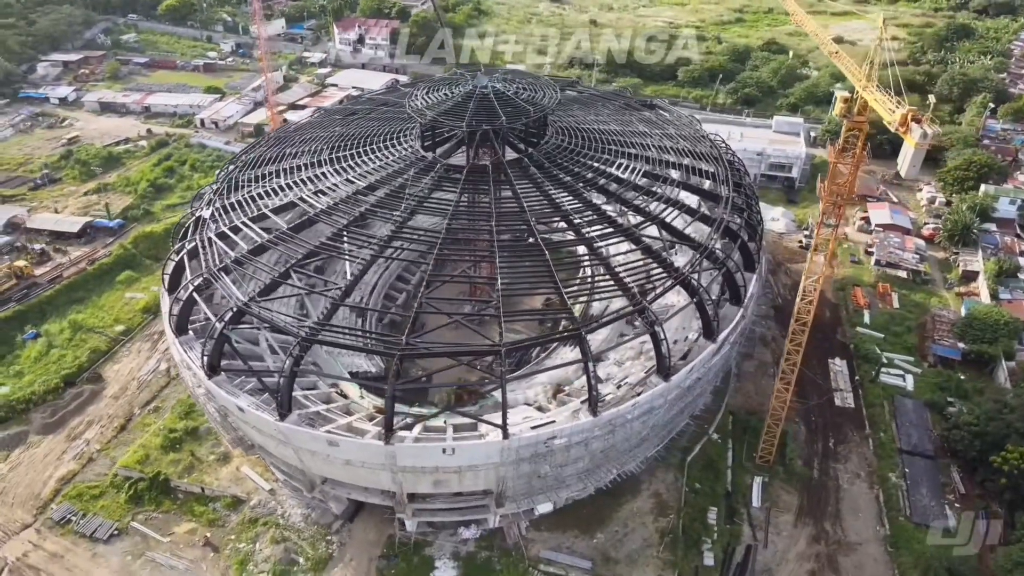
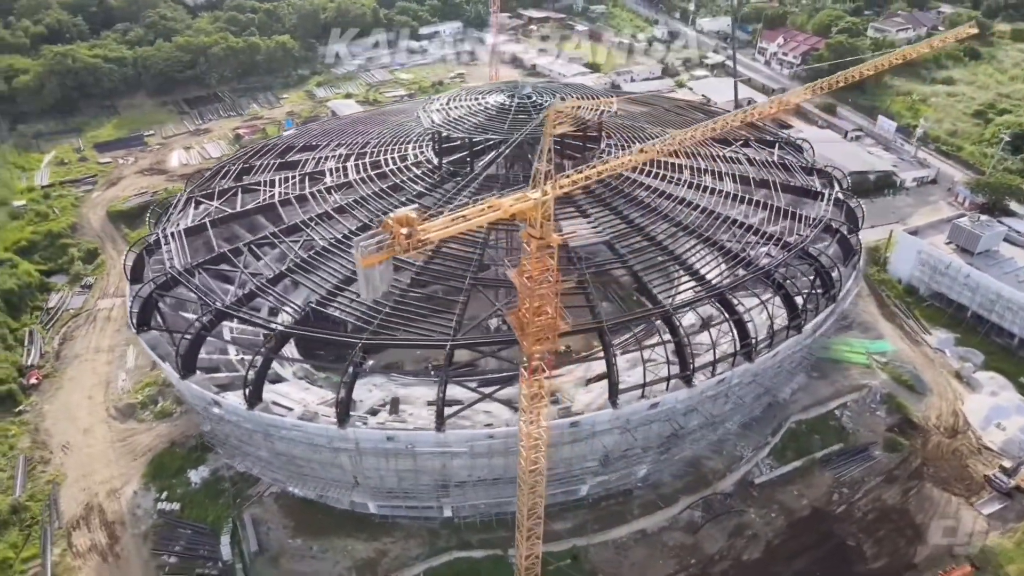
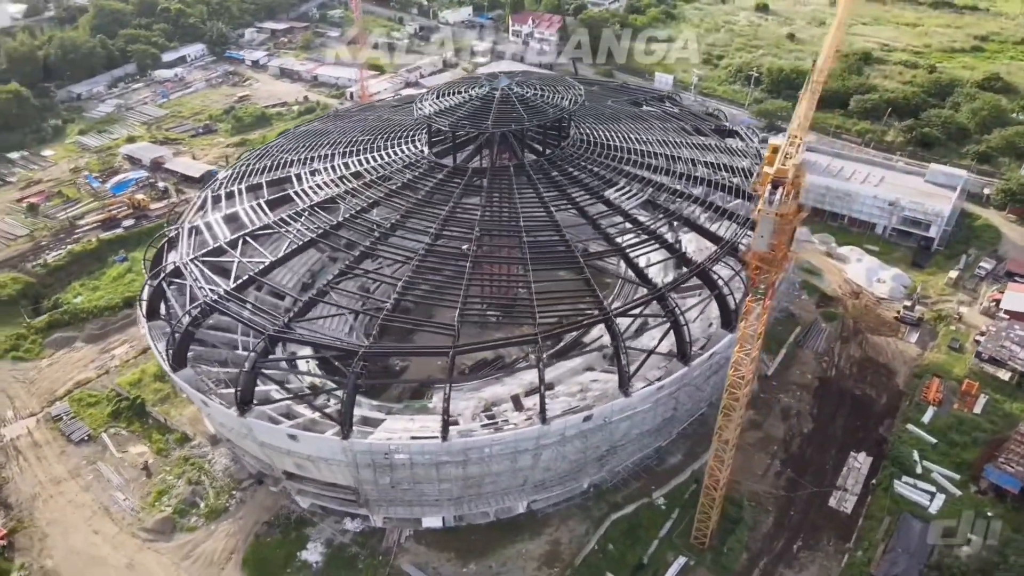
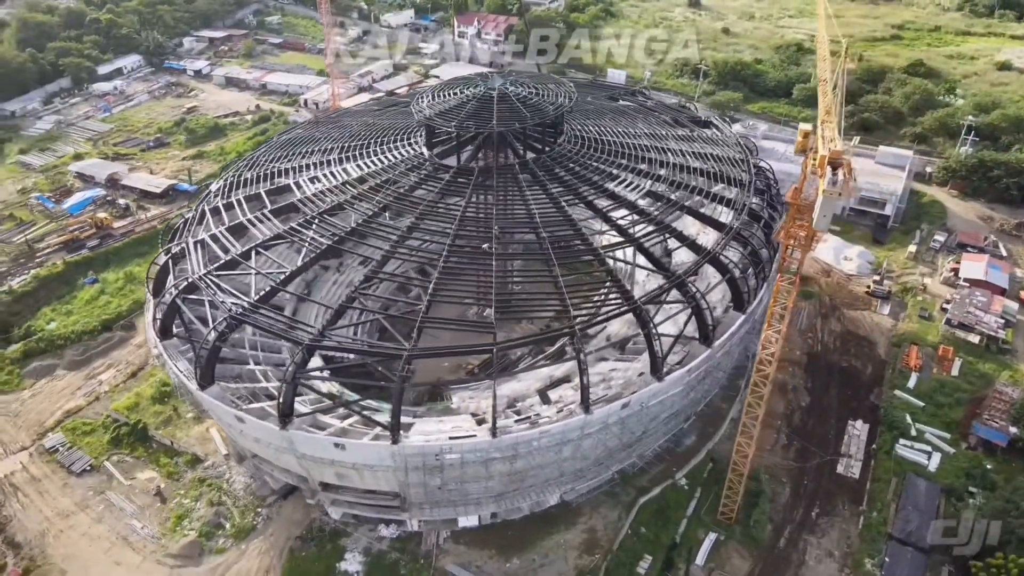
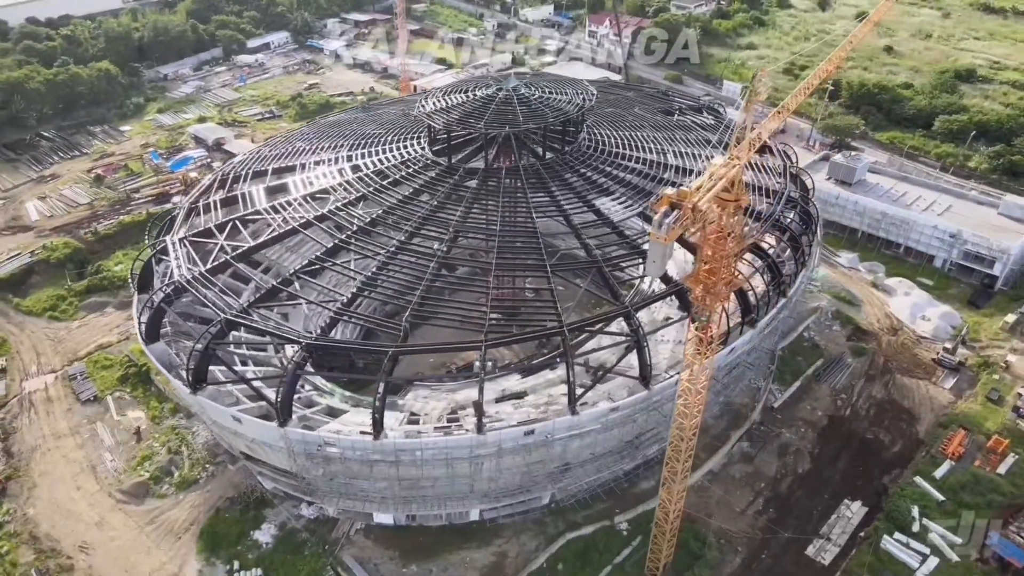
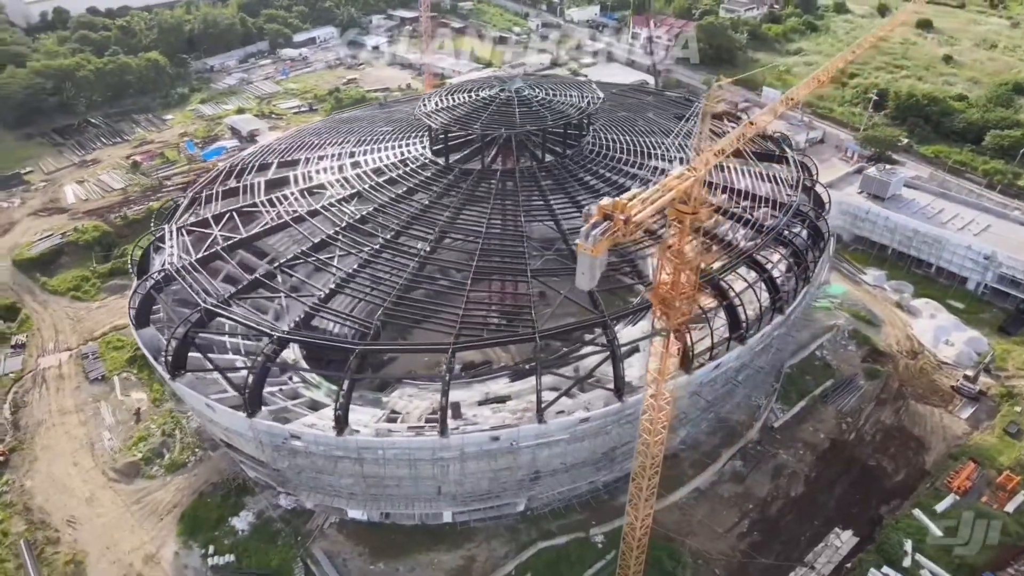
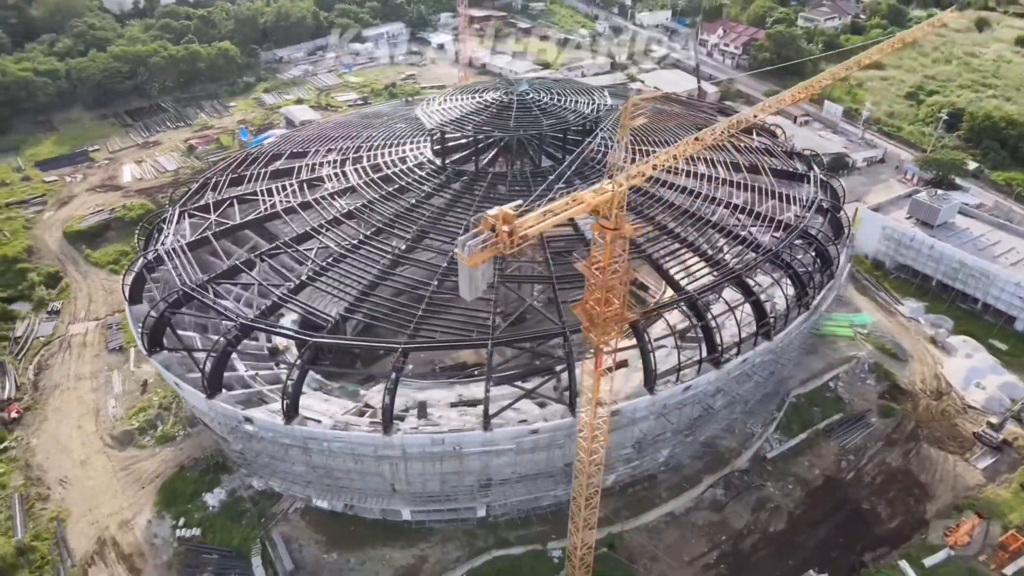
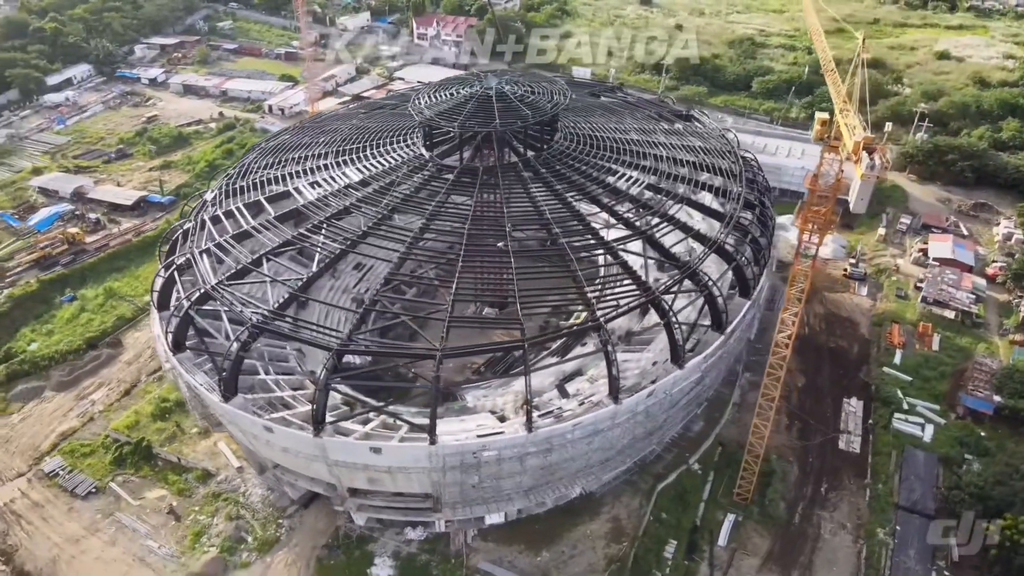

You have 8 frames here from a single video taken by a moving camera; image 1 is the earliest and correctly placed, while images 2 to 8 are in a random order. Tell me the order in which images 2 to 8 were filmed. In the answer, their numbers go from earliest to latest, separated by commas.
8, 4, 3, 5, 6, 7, 2
